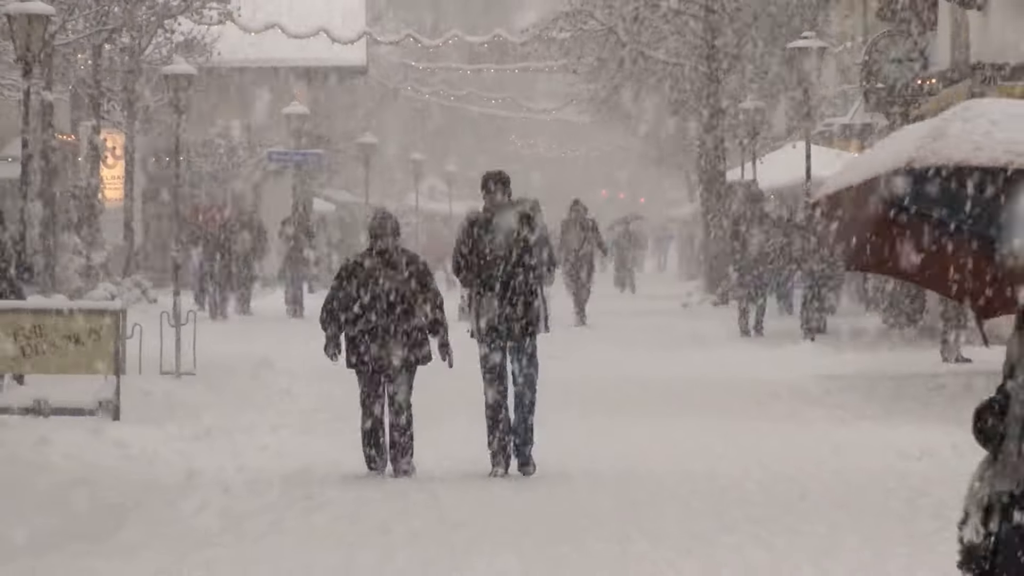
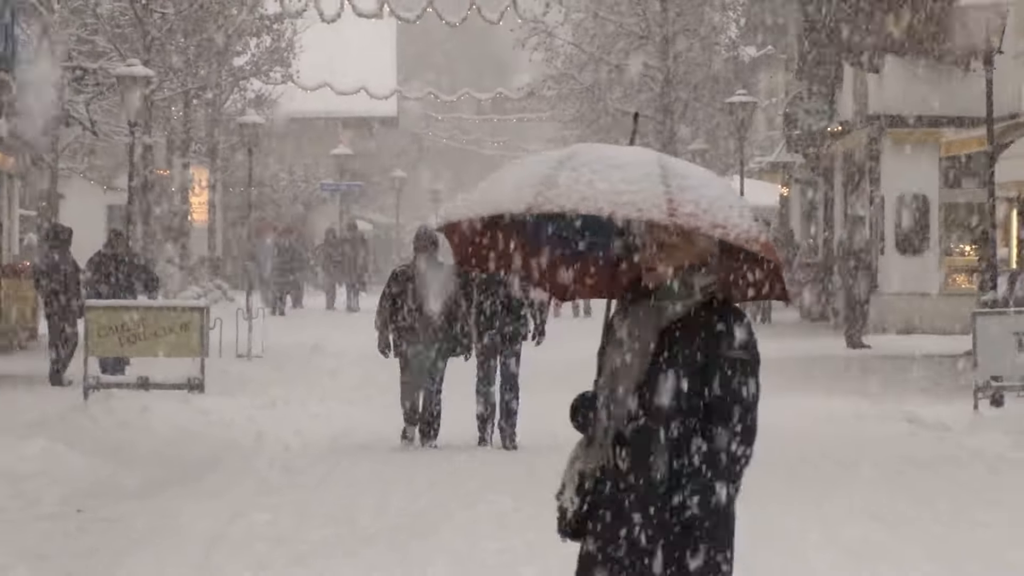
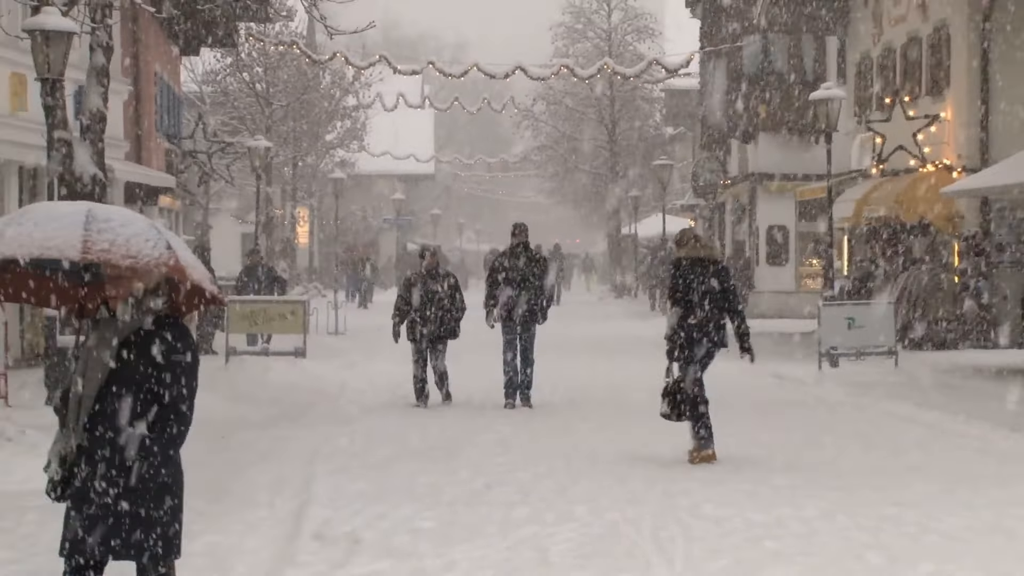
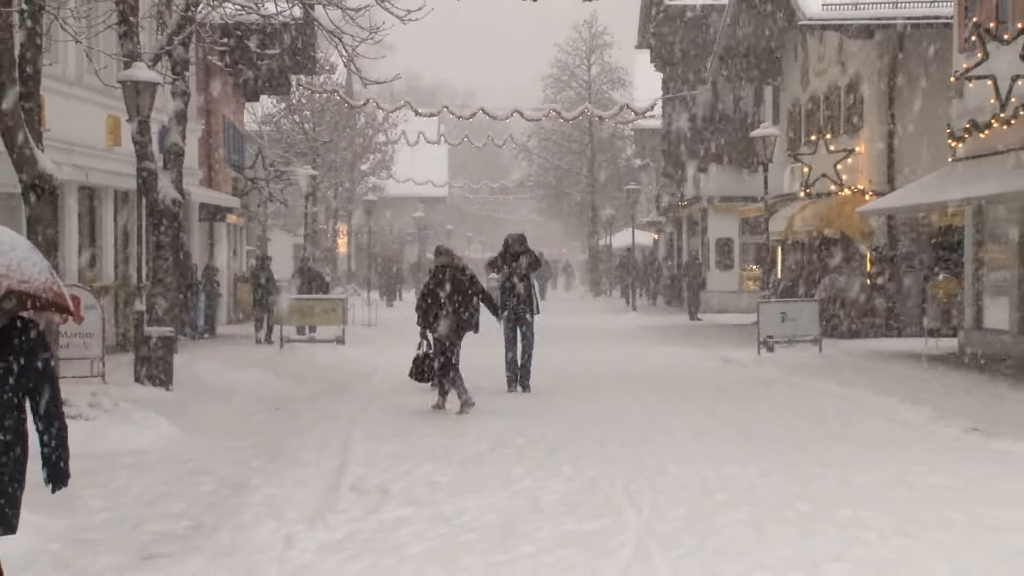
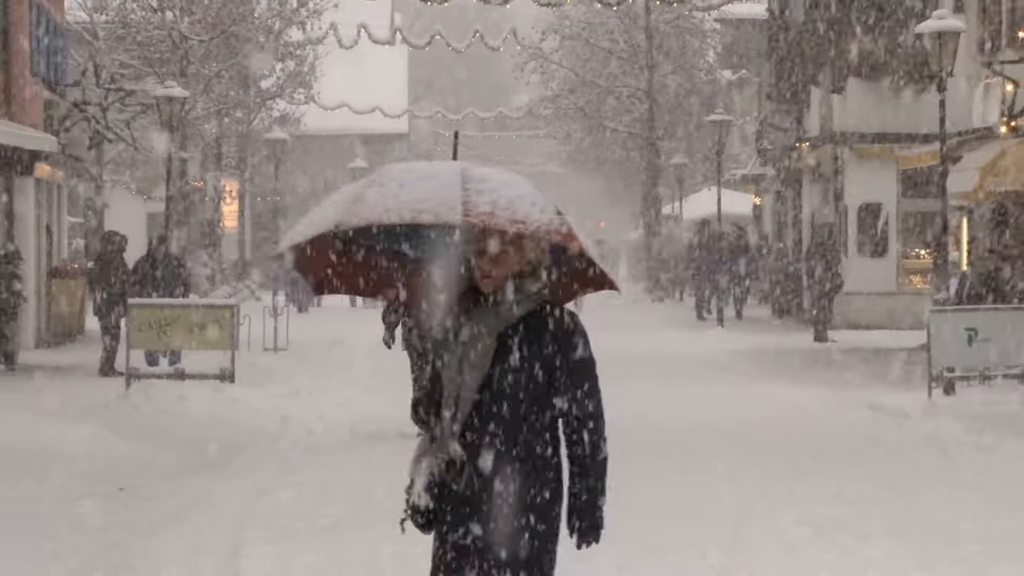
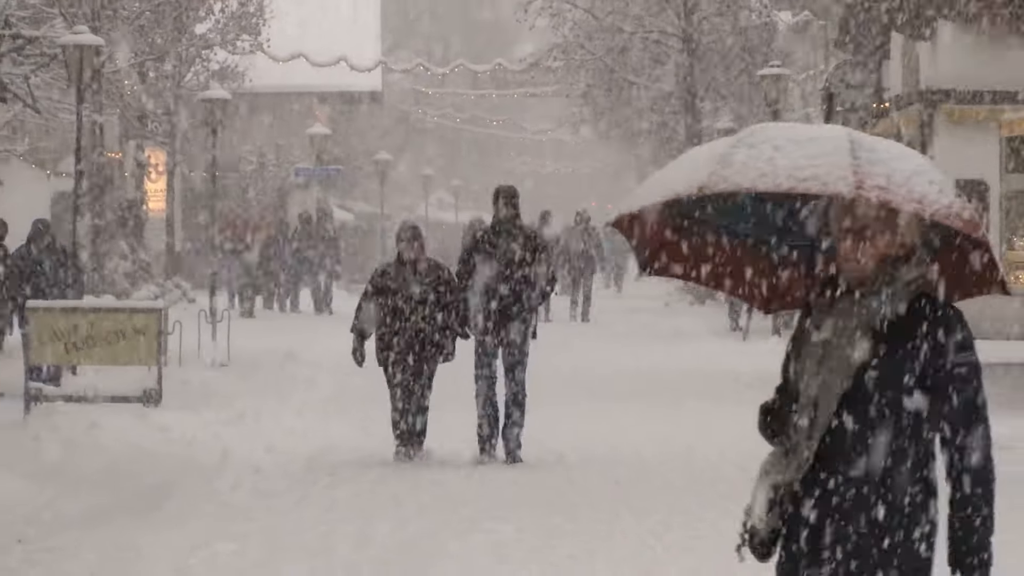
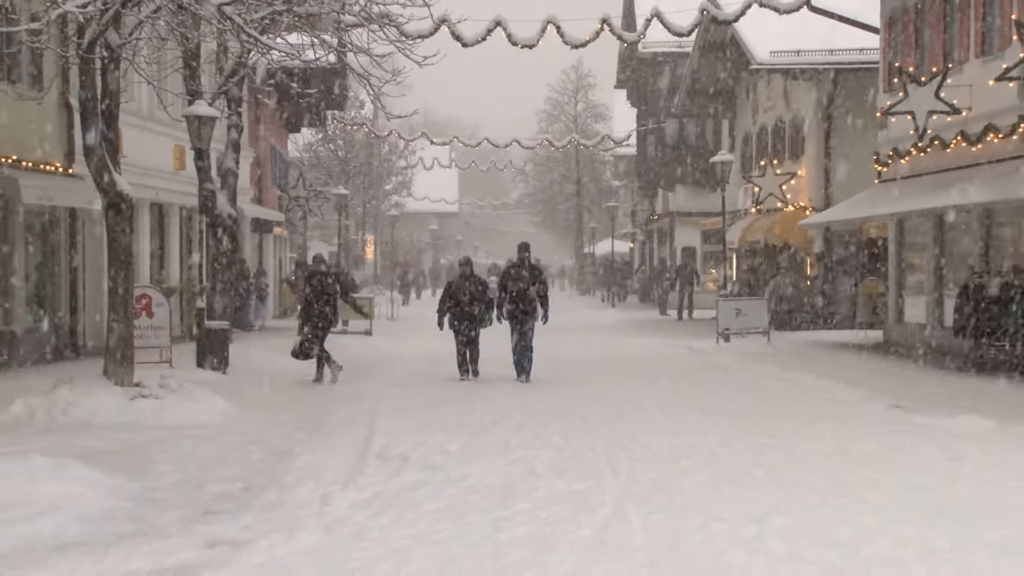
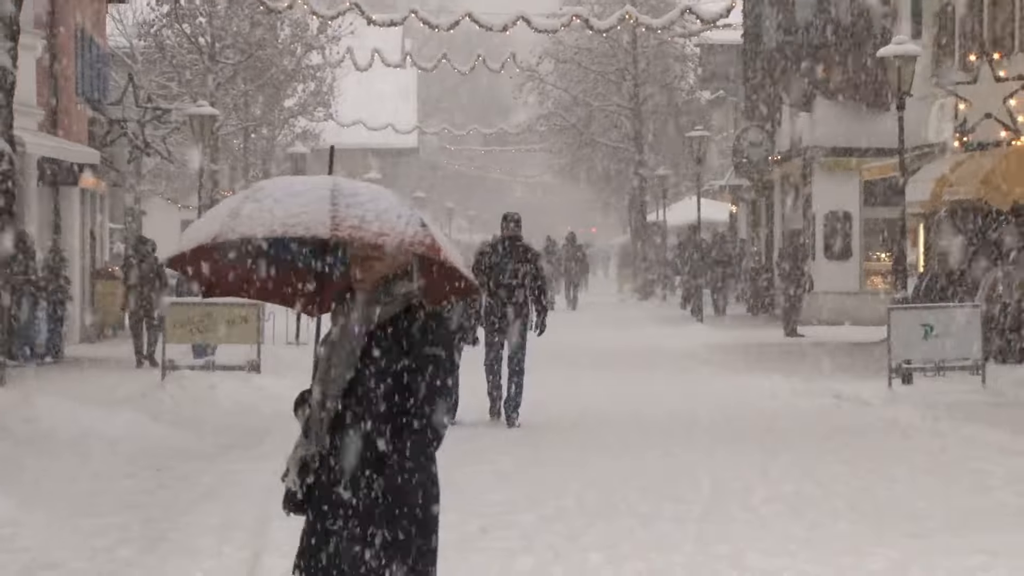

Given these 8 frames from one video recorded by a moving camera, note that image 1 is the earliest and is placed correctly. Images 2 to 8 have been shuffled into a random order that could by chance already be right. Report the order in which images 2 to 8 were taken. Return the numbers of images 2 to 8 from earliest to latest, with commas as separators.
6, 2, 5, 8, 3, 4, 7
